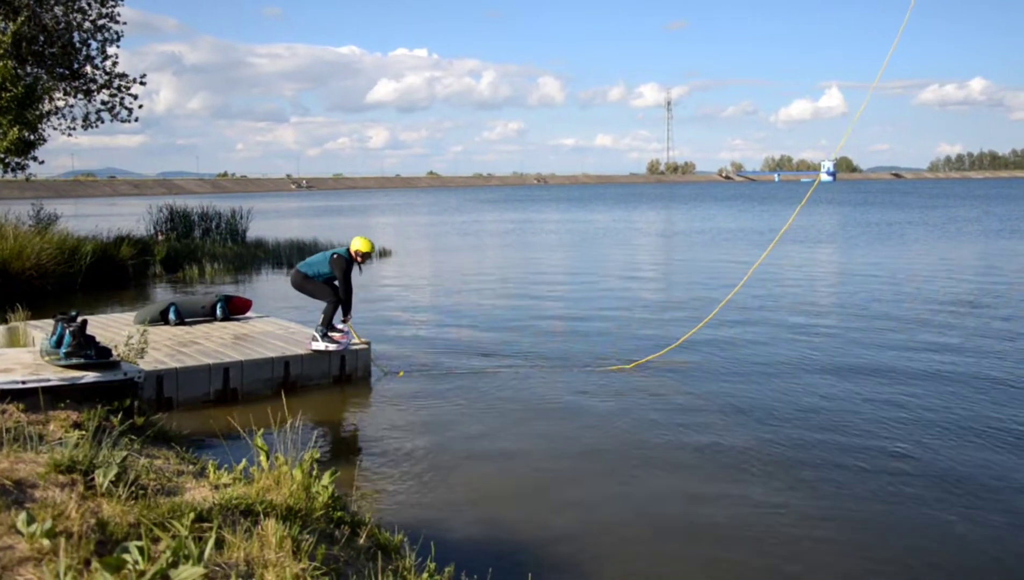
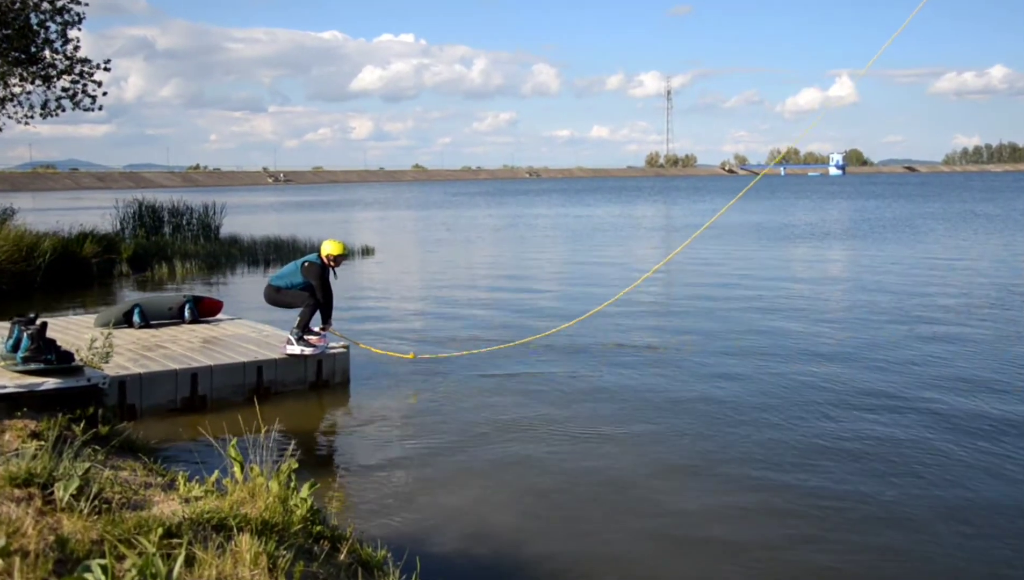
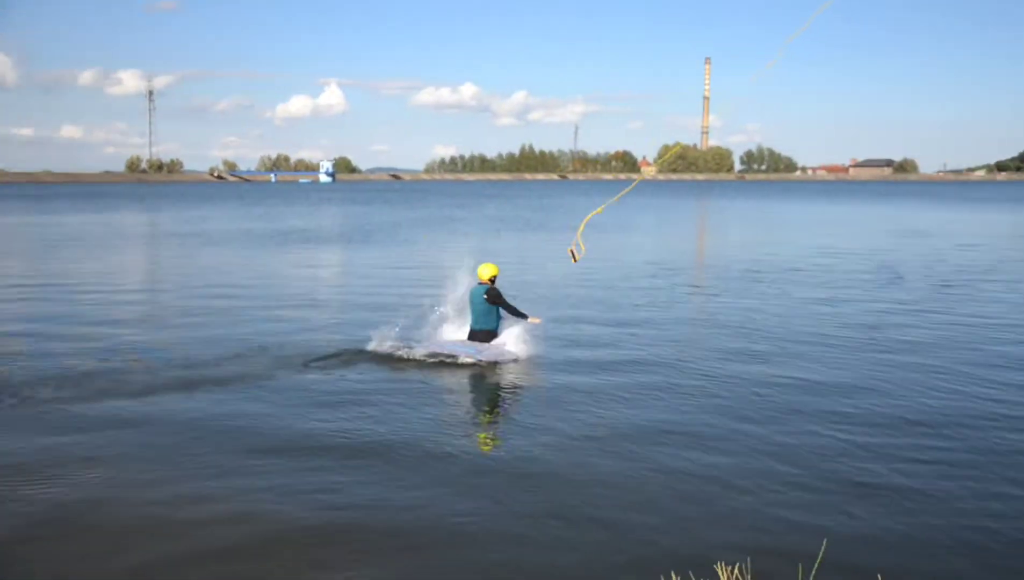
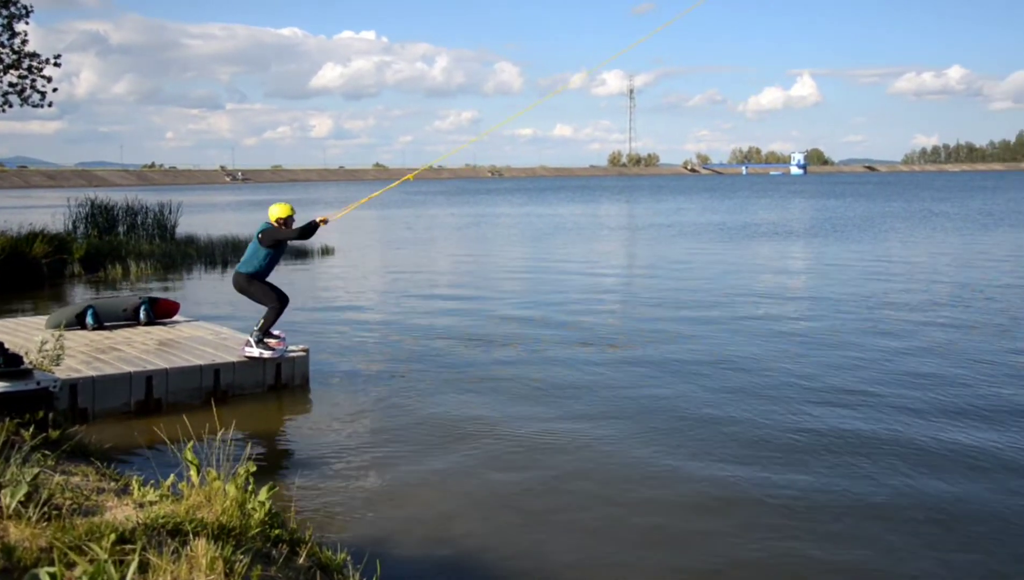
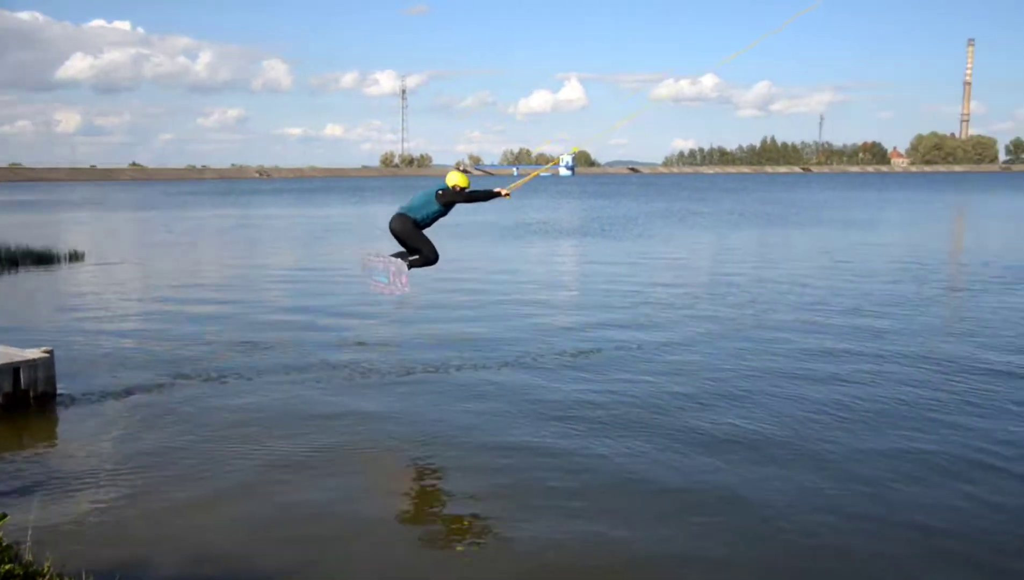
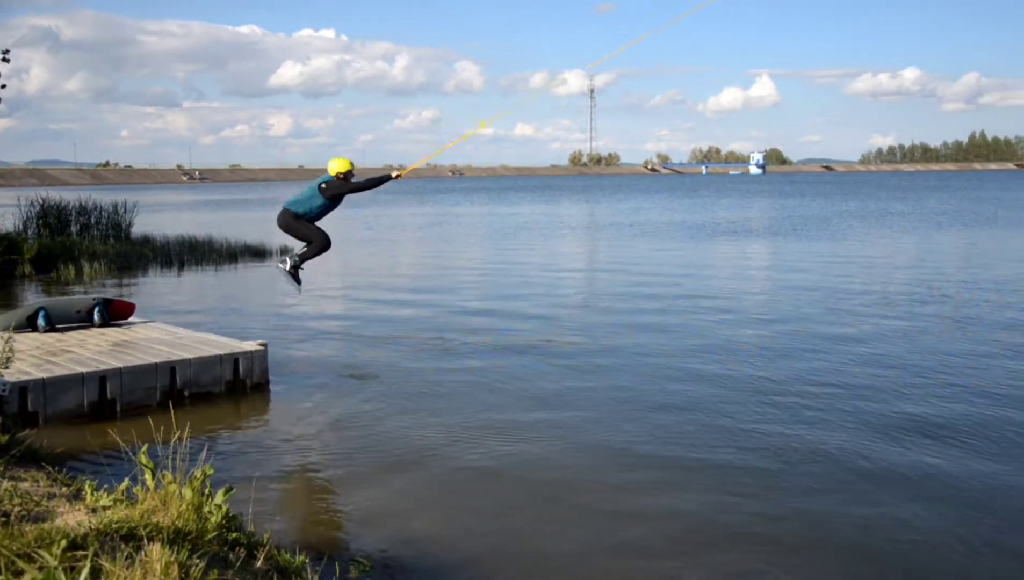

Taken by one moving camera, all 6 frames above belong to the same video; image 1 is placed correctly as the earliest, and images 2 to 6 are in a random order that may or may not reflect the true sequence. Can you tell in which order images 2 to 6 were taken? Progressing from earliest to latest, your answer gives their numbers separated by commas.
2, 4, 6, 5, 3
